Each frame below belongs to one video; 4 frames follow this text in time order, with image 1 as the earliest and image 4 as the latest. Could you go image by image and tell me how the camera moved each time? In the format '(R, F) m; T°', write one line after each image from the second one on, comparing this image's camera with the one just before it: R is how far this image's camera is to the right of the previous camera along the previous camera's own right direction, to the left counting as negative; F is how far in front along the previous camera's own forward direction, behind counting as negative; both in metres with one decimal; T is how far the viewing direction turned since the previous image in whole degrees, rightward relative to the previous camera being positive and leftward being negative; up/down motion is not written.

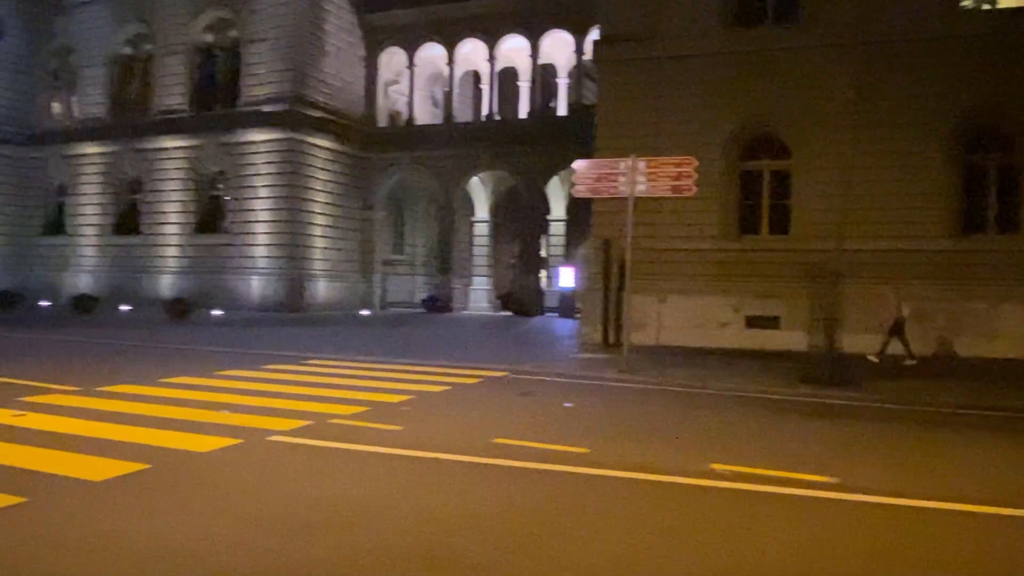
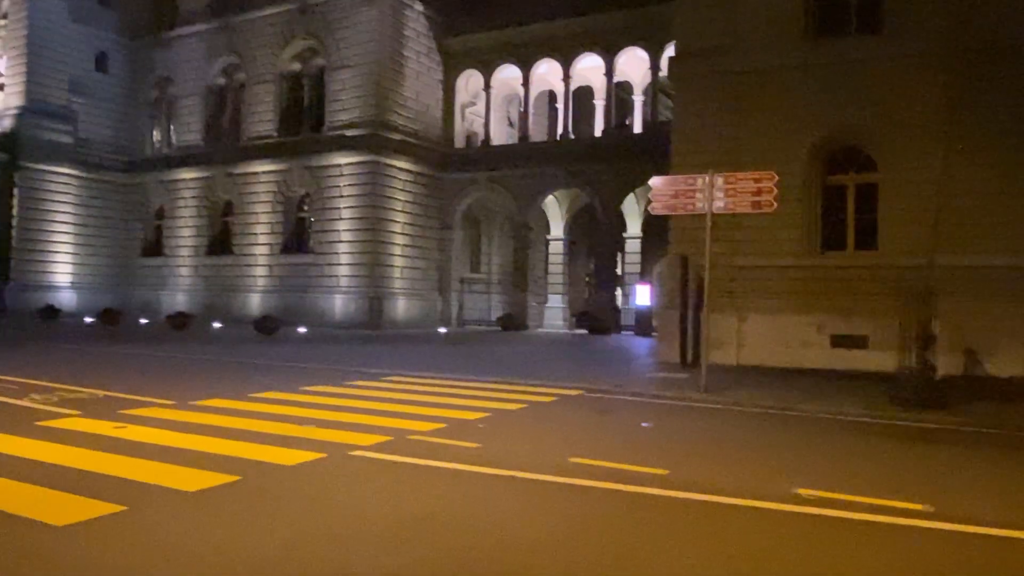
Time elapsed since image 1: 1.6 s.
(-0.7, 0.0) m; -4°
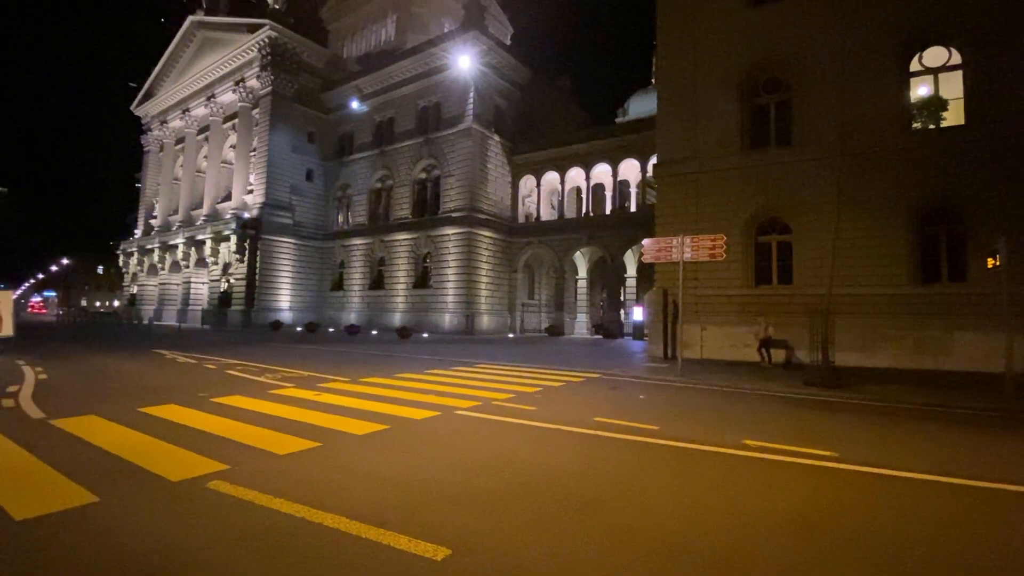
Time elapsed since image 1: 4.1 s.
(-0.2, -7.5) m; -4°
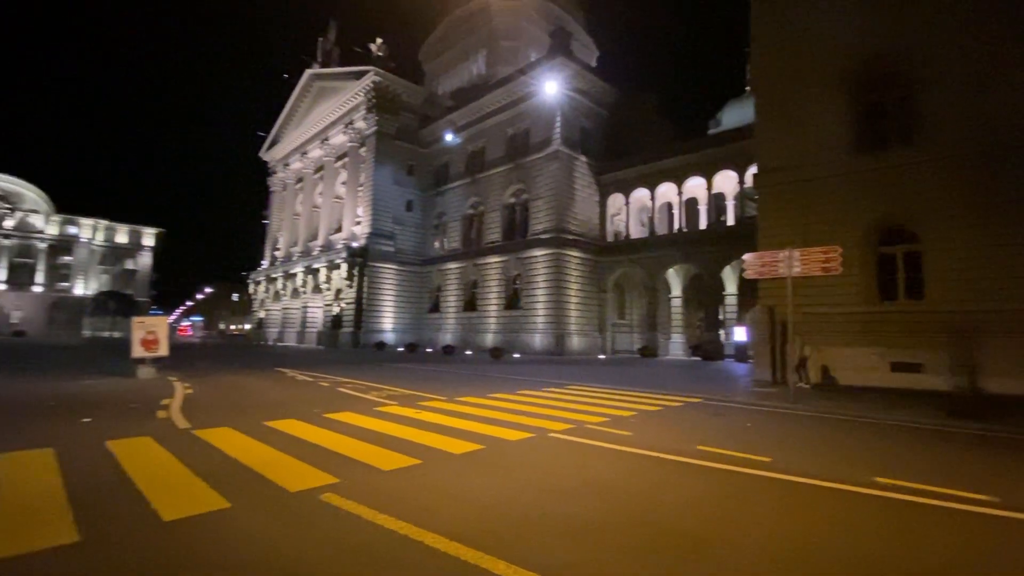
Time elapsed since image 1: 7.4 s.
(+1.0, +0.1) m; -12°
